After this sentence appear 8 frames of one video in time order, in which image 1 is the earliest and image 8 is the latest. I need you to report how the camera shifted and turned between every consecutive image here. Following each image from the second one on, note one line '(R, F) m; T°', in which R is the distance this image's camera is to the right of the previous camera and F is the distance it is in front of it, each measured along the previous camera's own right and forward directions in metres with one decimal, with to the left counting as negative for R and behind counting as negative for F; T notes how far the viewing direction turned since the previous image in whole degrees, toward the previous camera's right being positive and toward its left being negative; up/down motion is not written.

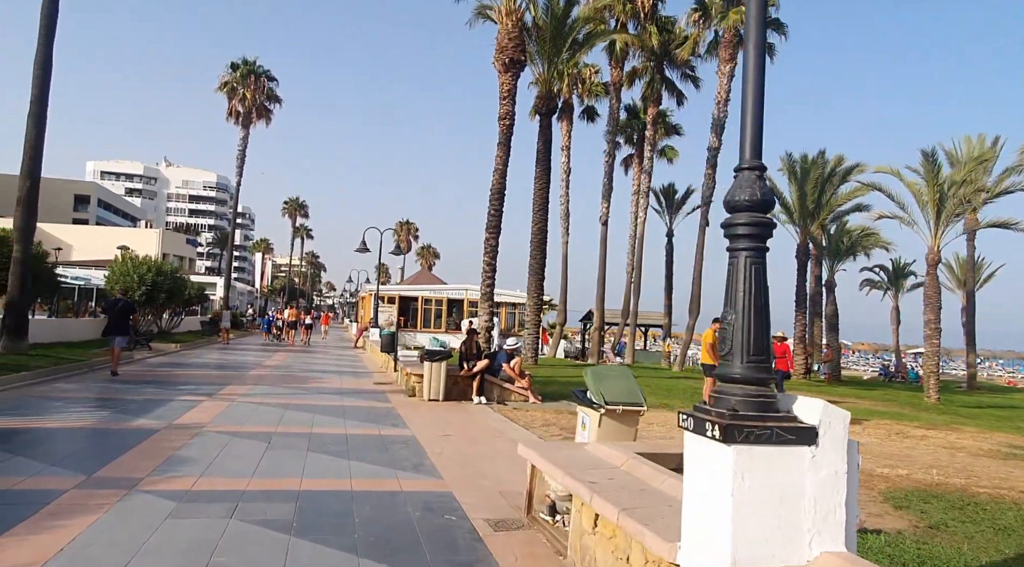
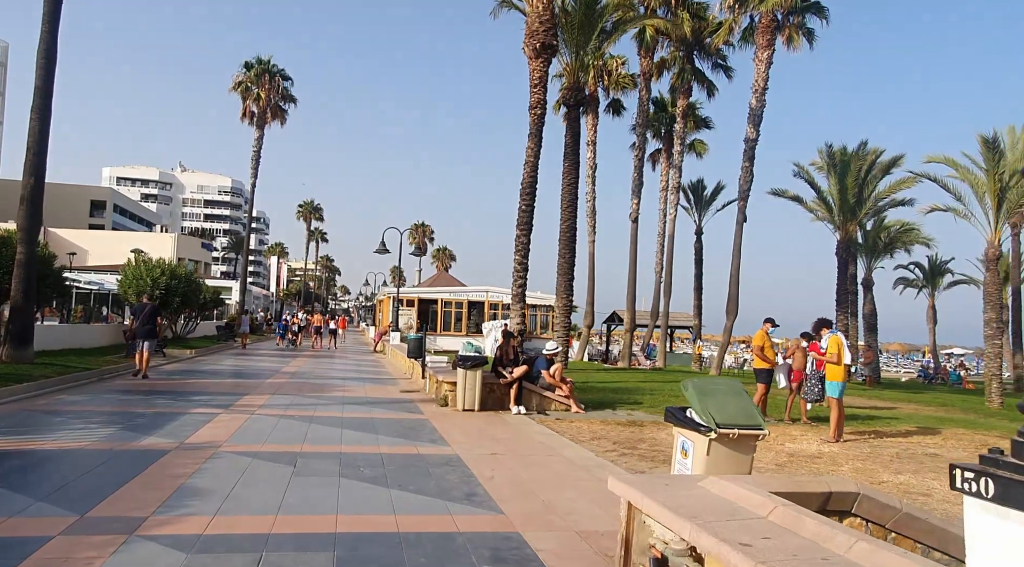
(-0.4, +1.1) m; -1°
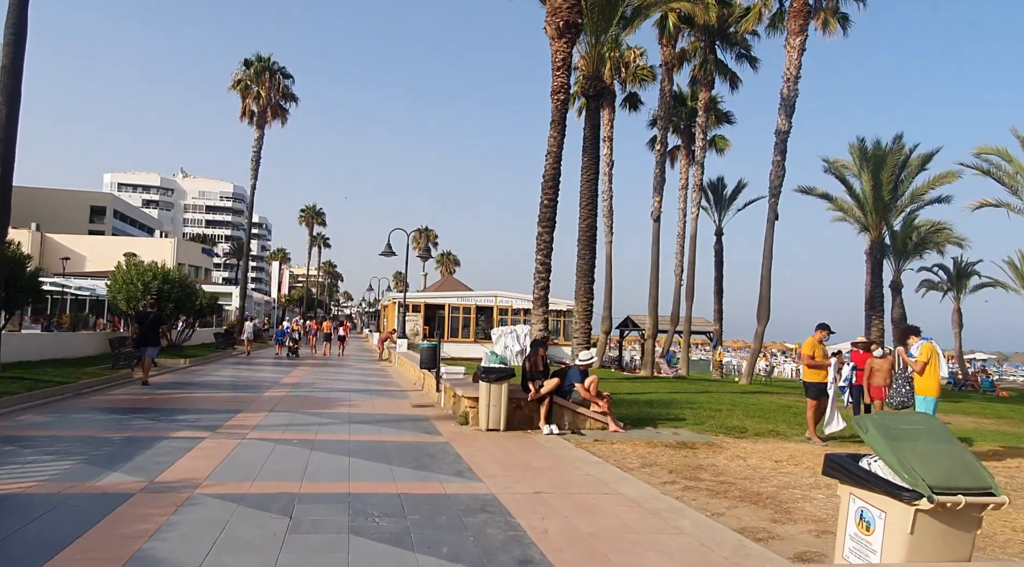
(-0.4, +1.6) m; 0°
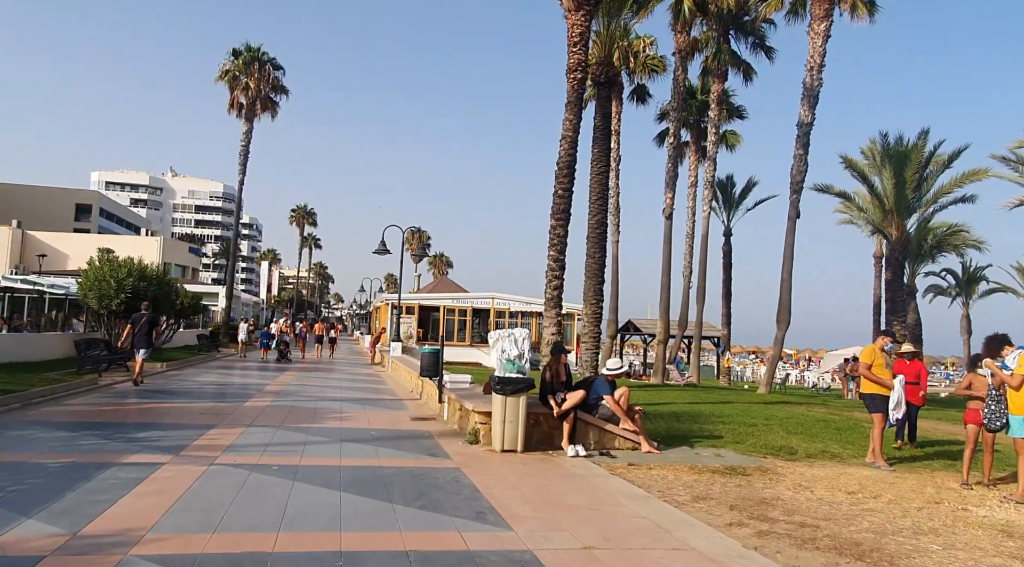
(-0.3, +1.6) m; +1°
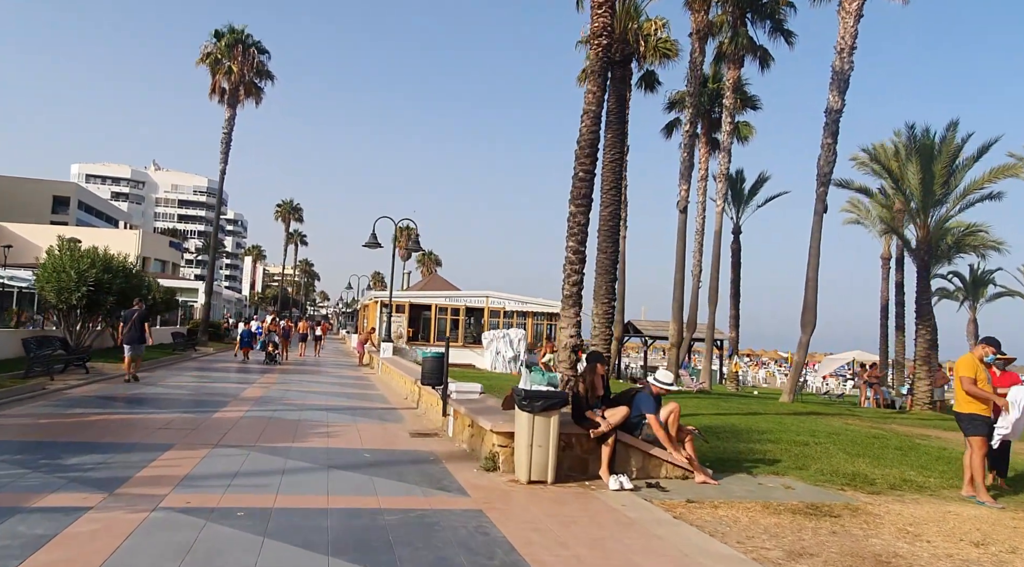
(-0.4, +1.8) m; +1°
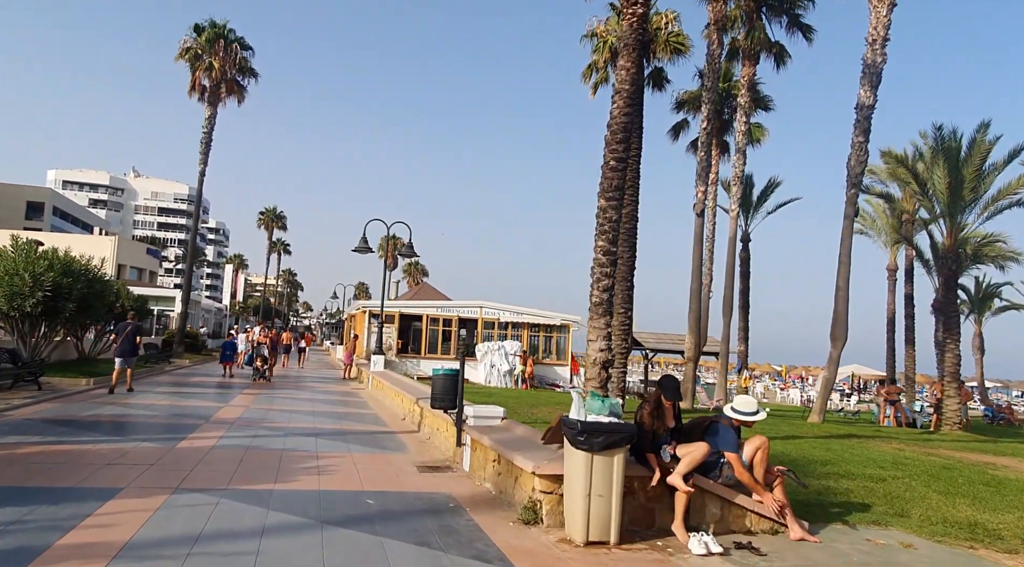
(-0.5, +1.8) m; +1°
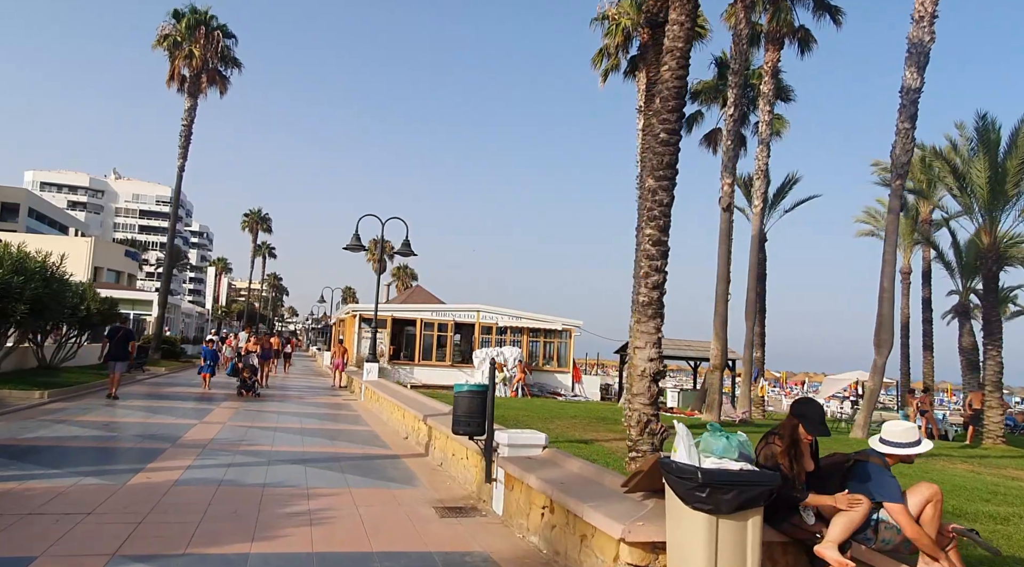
(-0.5, +1.9) m; +1°
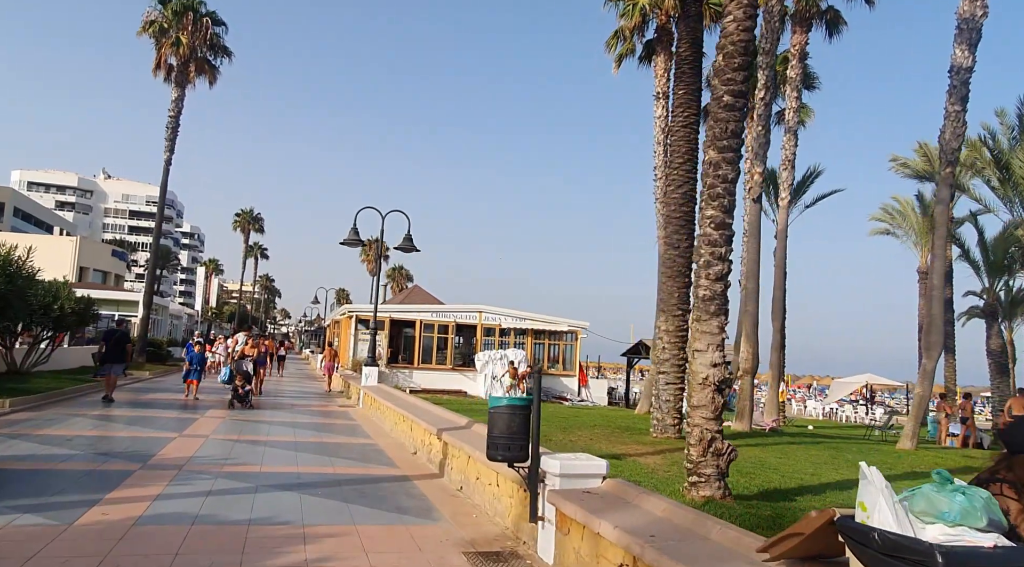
(-0.4, +1.5) m; 0°
